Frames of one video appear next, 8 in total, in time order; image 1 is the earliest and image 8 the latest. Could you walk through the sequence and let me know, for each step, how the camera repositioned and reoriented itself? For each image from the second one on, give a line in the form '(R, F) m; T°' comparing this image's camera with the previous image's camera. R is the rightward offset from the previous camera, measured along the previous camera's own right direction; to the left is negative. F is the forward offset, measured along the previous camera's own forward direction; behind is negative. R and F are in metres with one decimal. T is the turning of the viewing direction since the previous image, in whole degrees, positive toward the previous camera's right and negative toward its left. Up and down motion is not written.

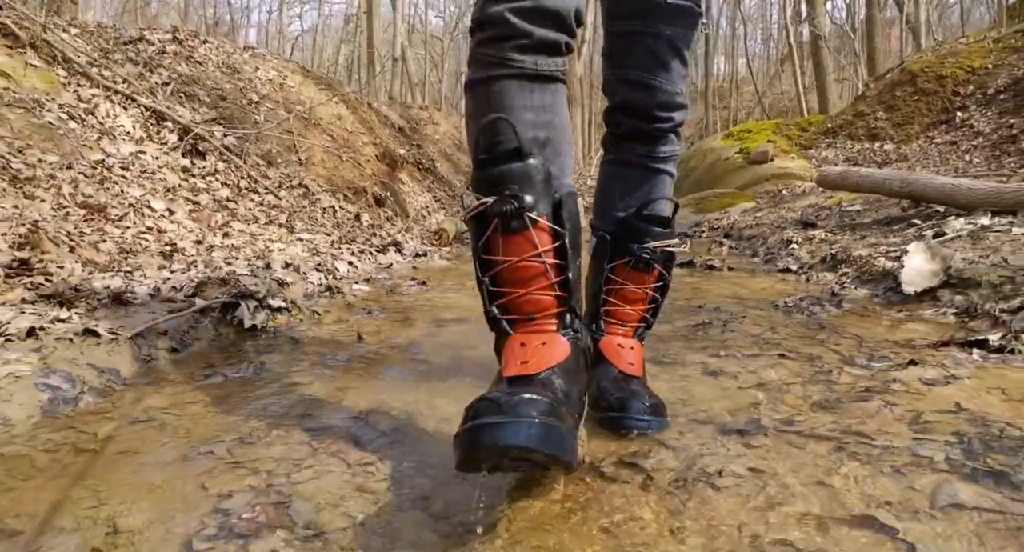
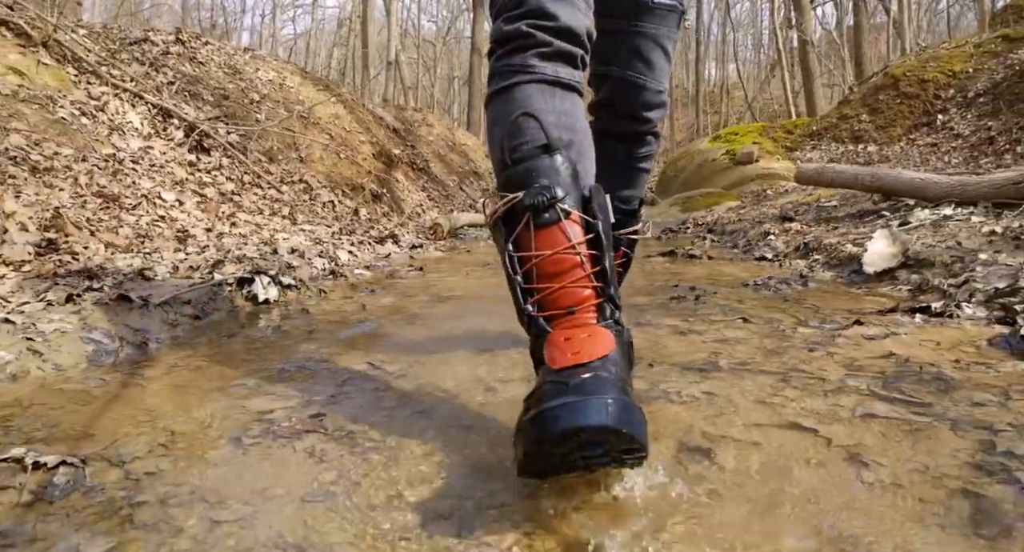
(0.0, -0.3) m; +1°
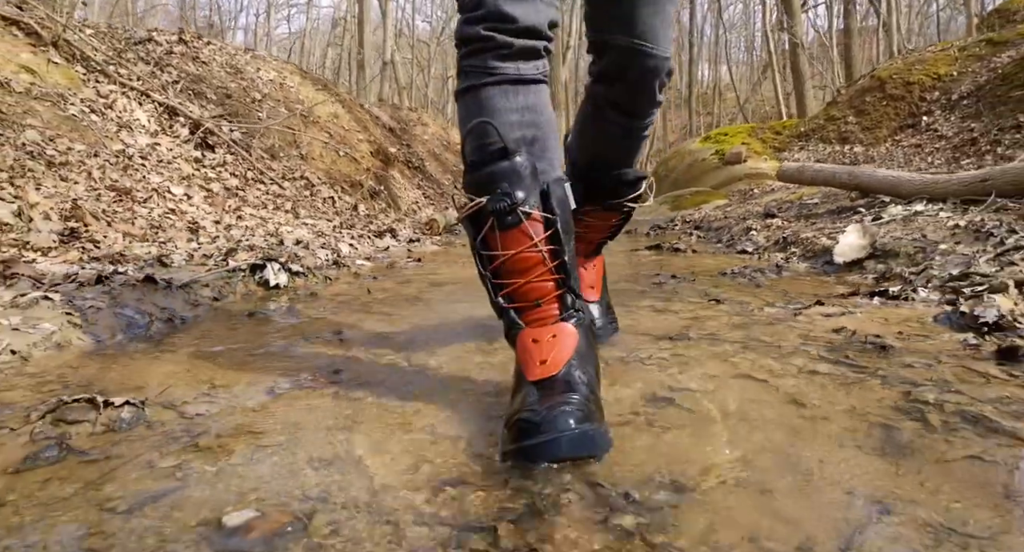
(0.0, -0.2) m; 0°
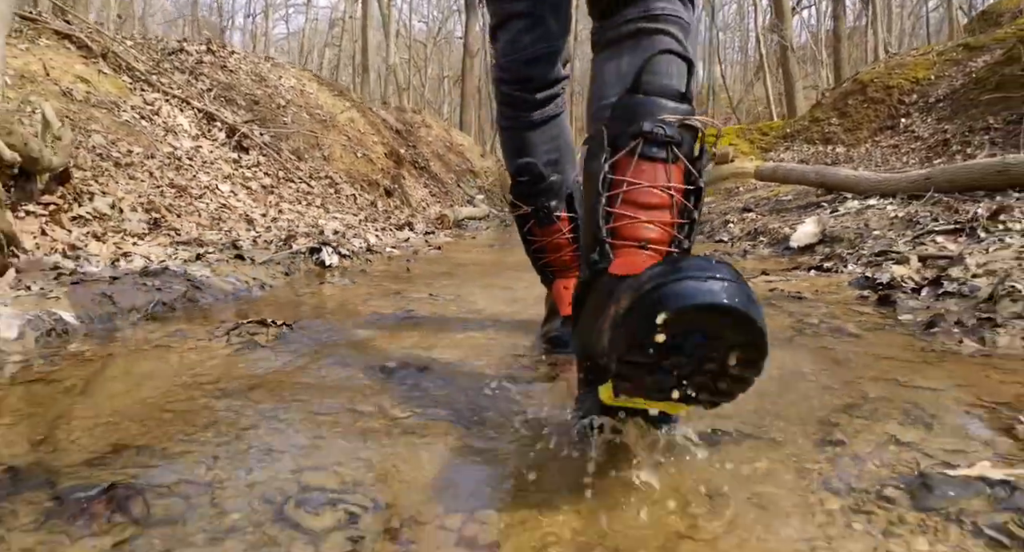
(-0.1, -0.8) m; 0°
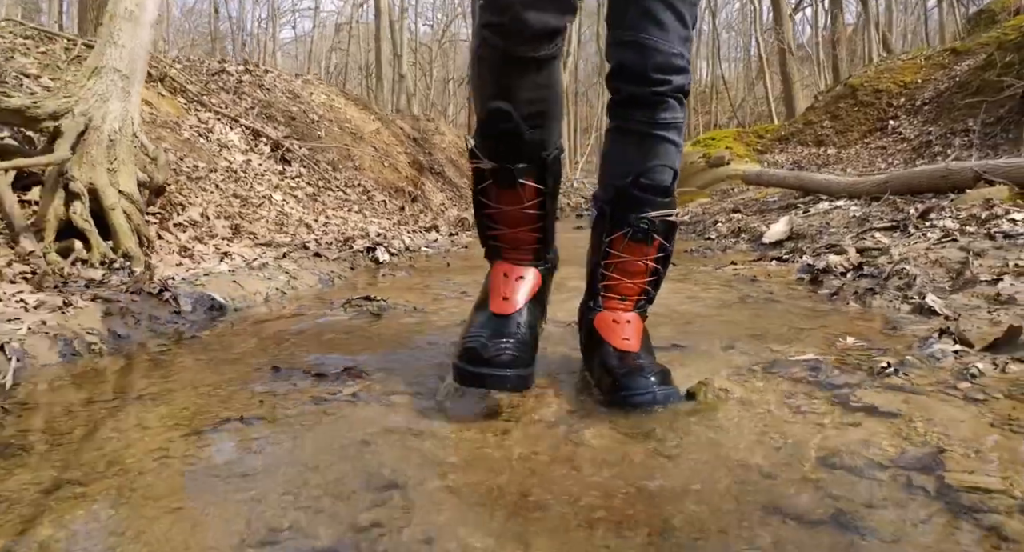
(-0.1, -0.9) m; 0°
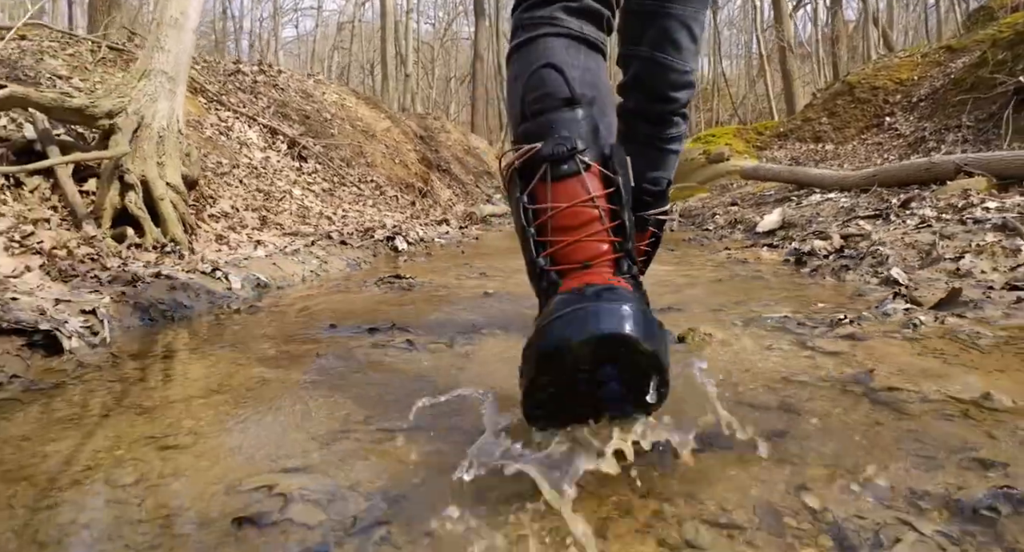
(-0.1, -0.4) m; 0°
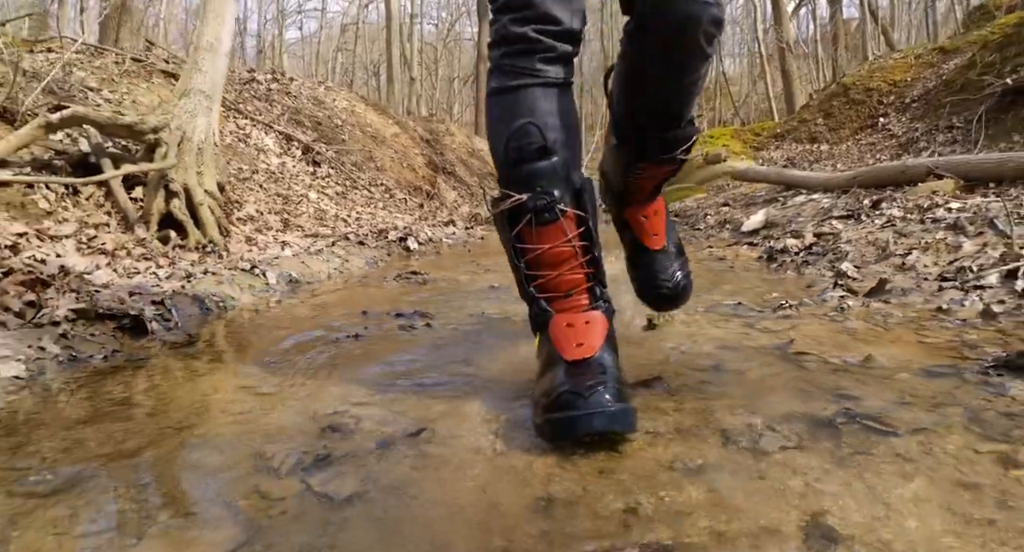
(0.0, -0.5) m; 0°
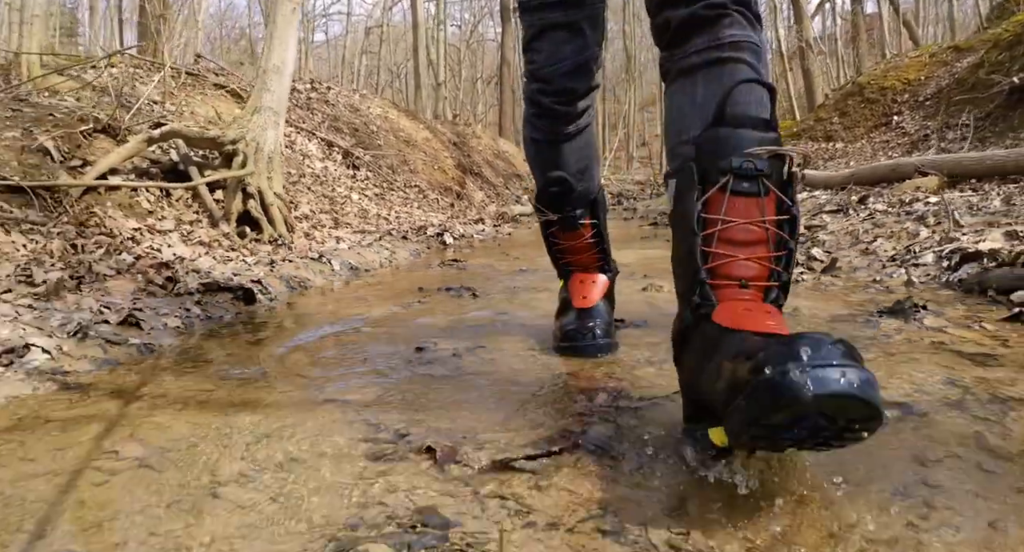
(0.0, -0.8) m; -2°
